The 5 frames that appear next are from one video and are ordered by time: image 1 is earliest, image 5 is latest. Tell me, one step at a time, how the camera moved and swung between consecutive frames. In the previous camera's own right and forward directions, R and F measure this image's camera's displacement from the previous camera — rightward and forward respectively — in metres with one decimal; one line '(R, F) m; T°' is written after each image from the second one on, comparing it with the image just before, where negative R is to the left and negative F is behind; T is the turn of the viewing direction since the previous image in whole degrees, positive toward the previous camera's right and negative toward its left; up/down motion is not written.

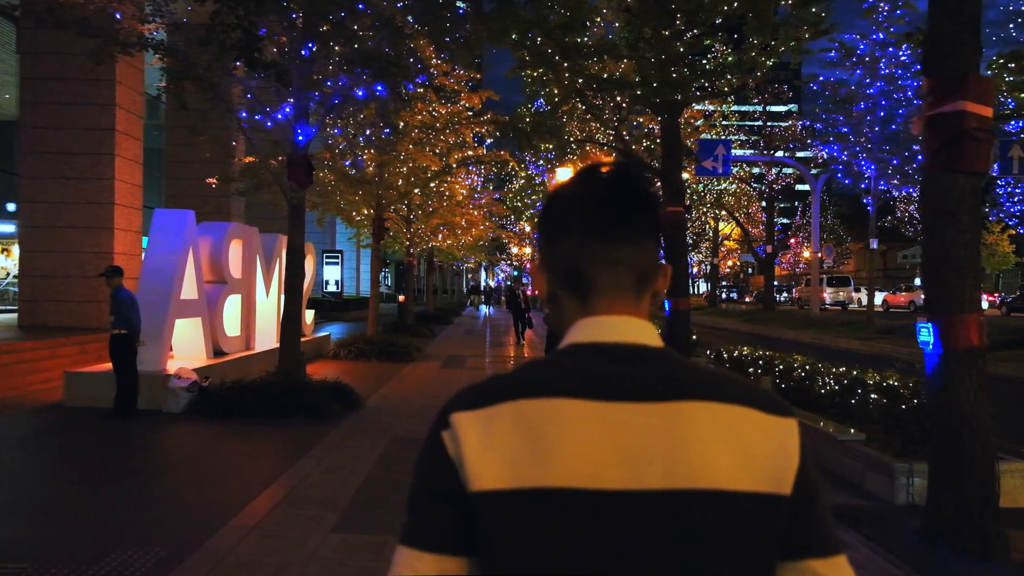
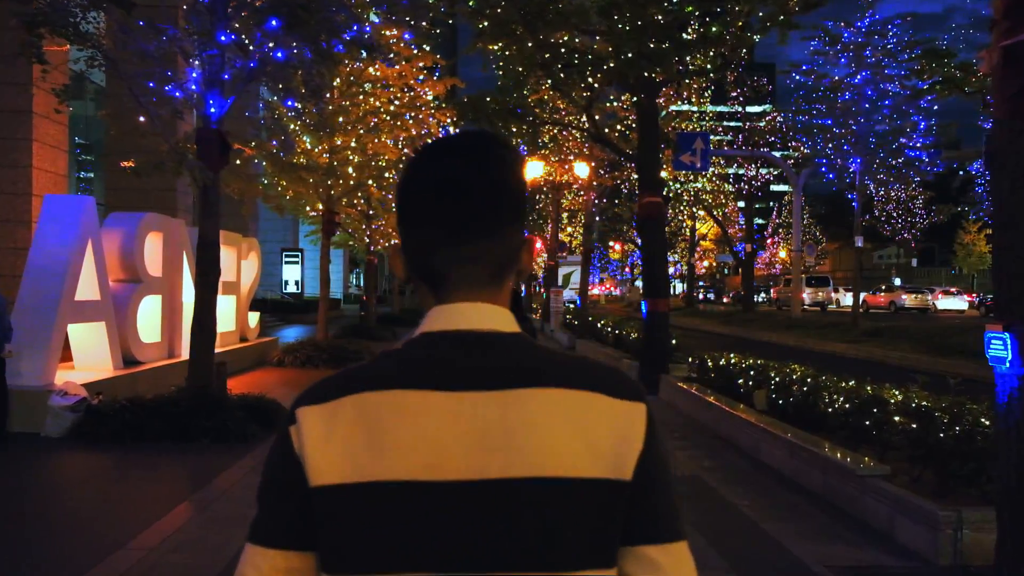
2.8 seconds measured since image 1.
(+0.3, +1.7) m; +2°
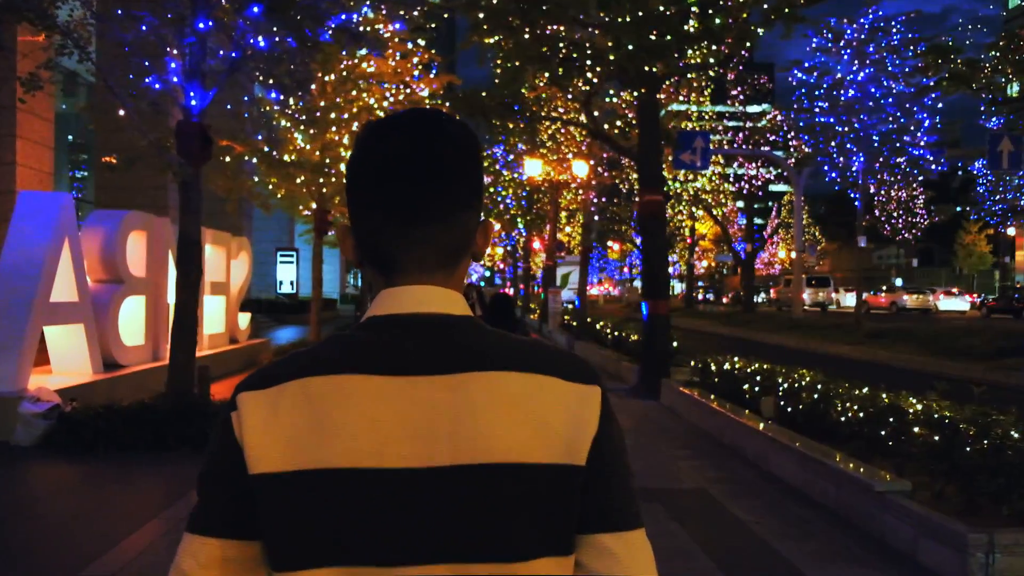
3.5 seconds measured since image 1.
(0.0, +0.4) m; 0°
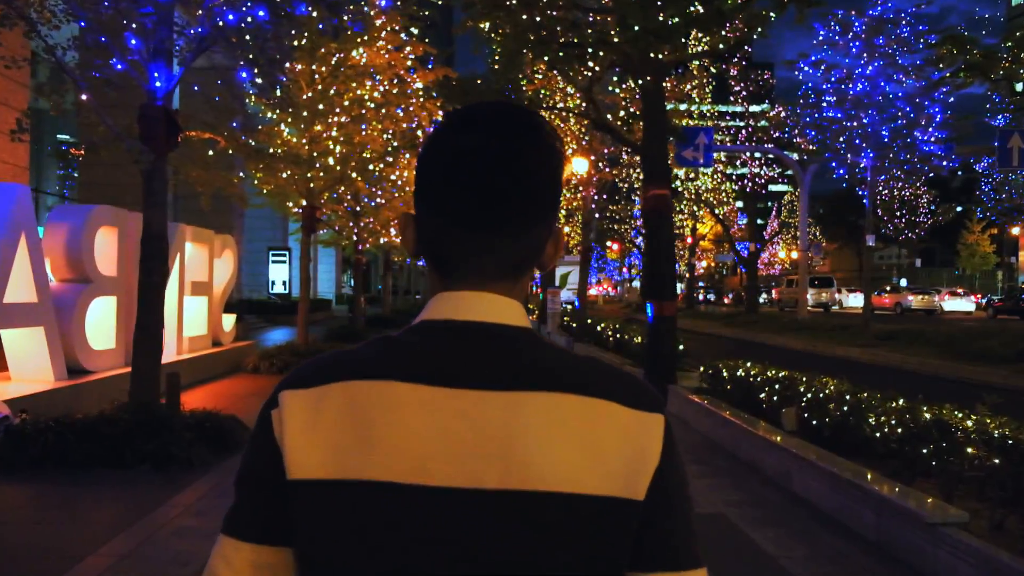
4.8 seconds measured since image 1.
(0.0, +0.8) m; 0°
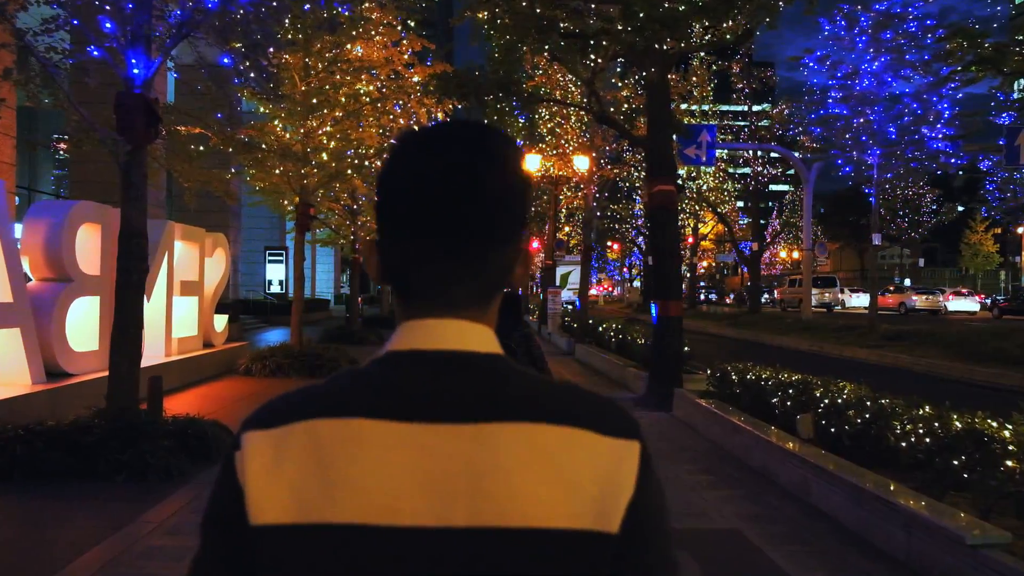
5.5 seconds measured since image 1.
(0.0, +0.5) m; 0°
